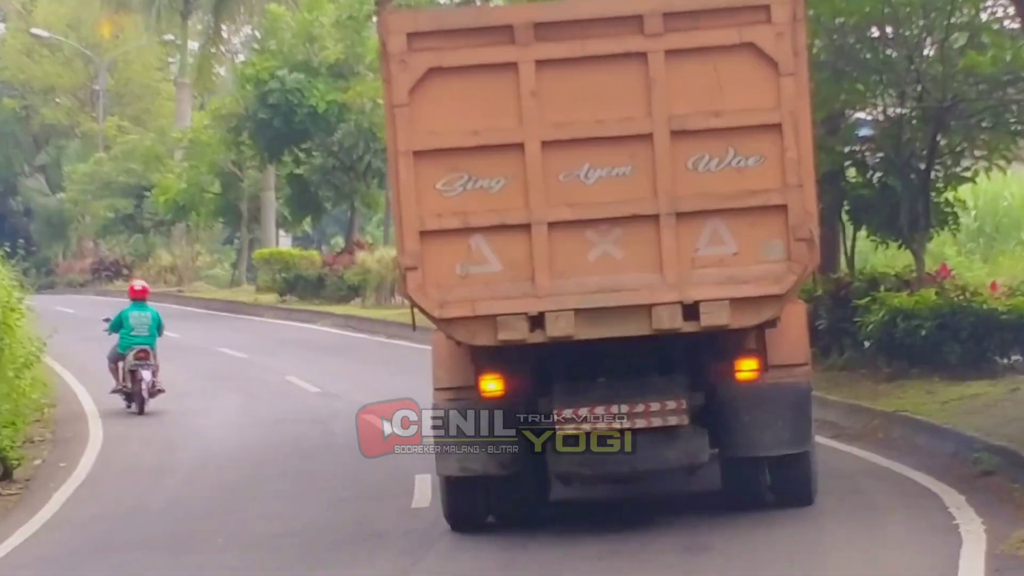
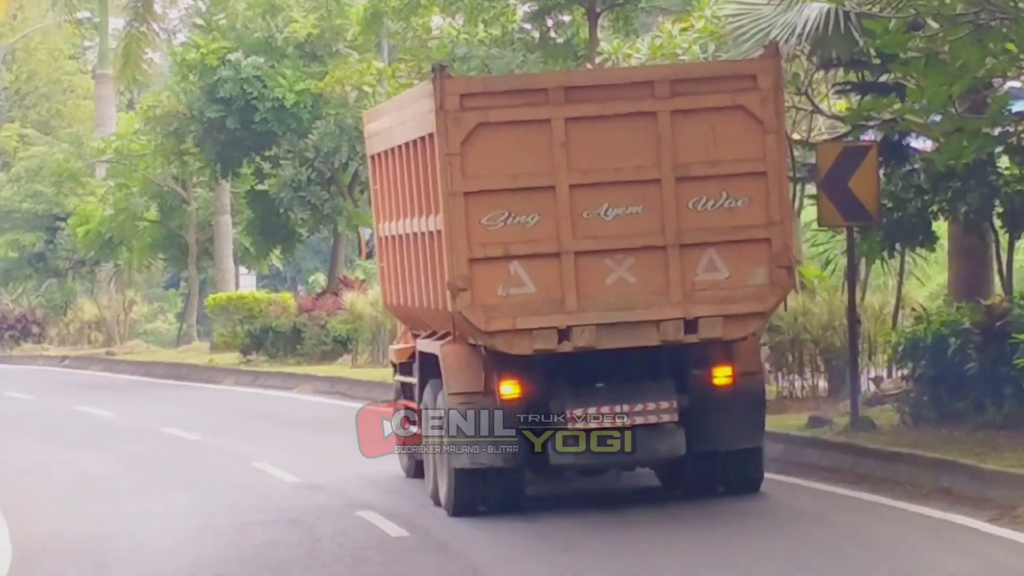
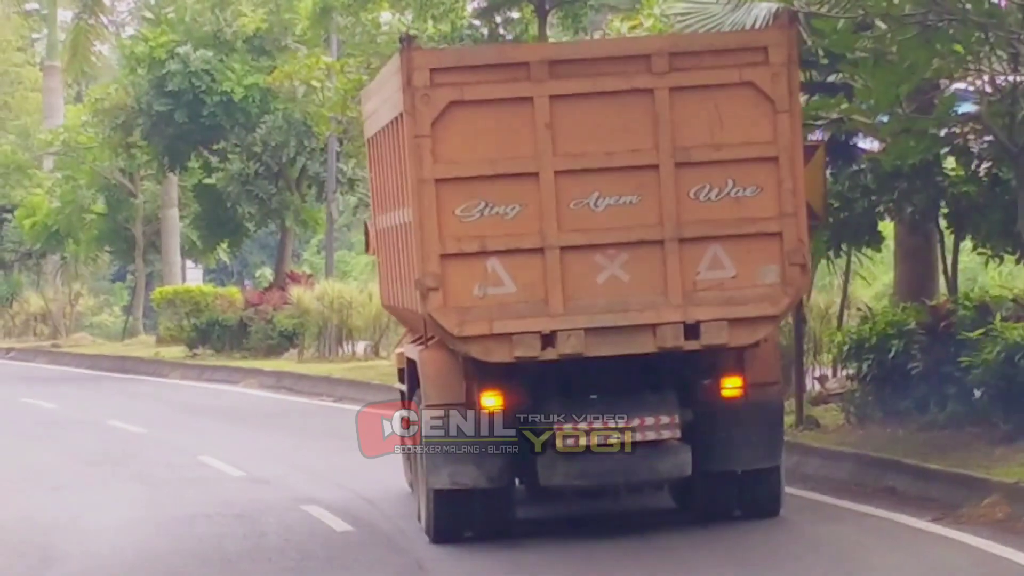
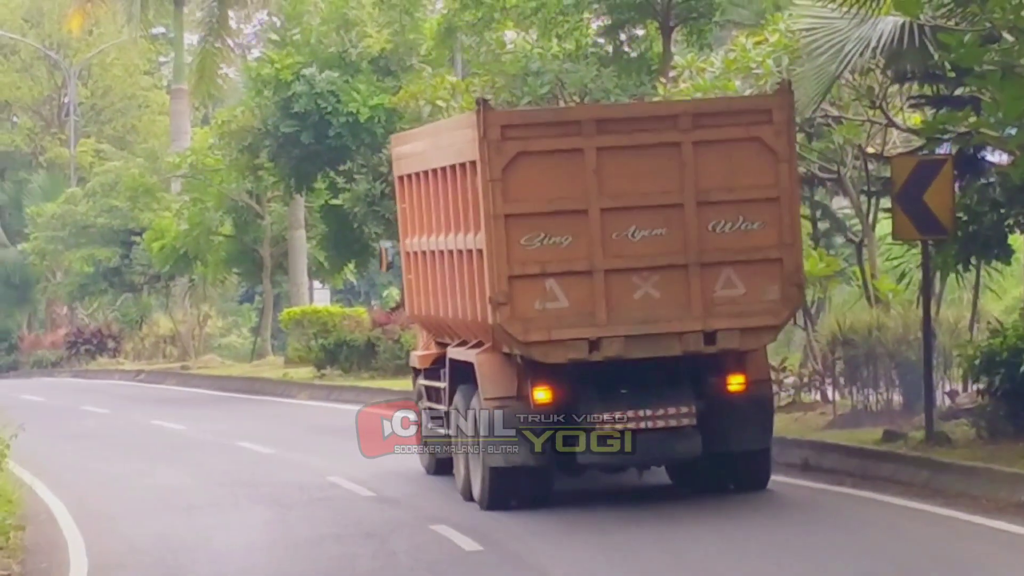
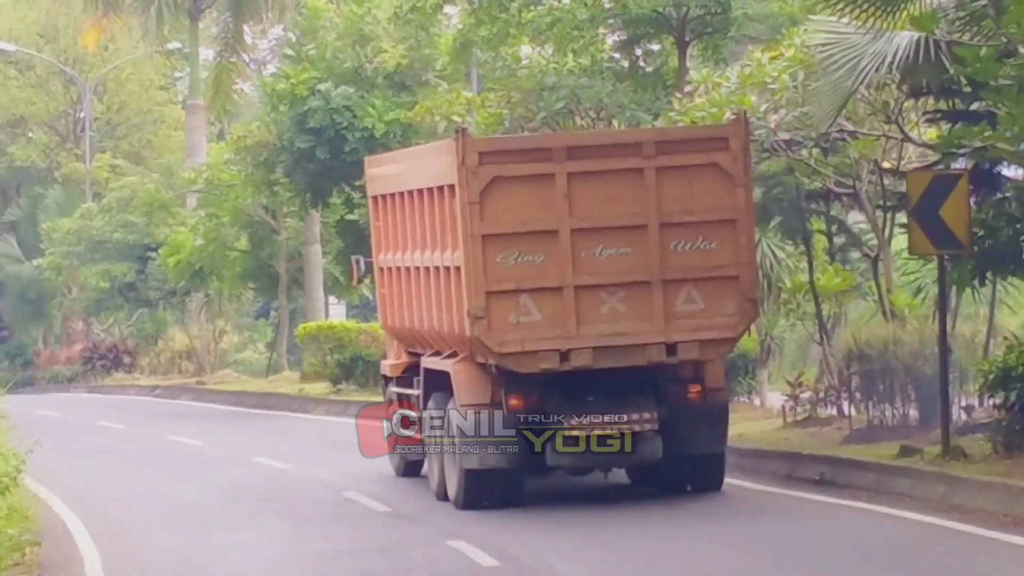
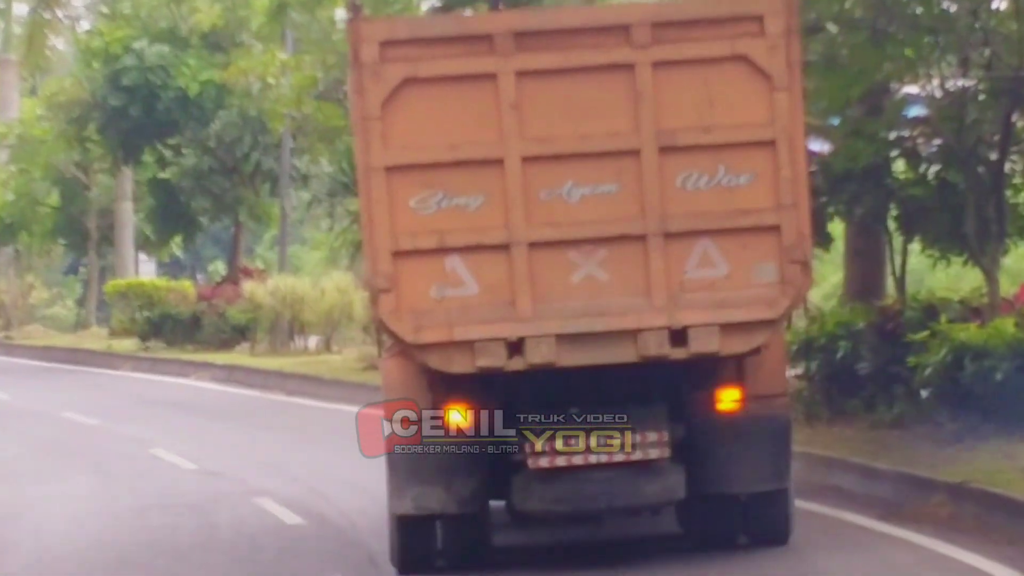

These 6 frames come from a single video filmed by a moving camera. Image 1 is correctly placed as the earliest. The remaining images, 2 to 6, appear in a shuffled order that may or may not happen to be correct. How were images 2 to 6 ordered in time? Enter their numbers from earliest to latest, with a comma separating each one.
6, 3, 2, 4, 5
